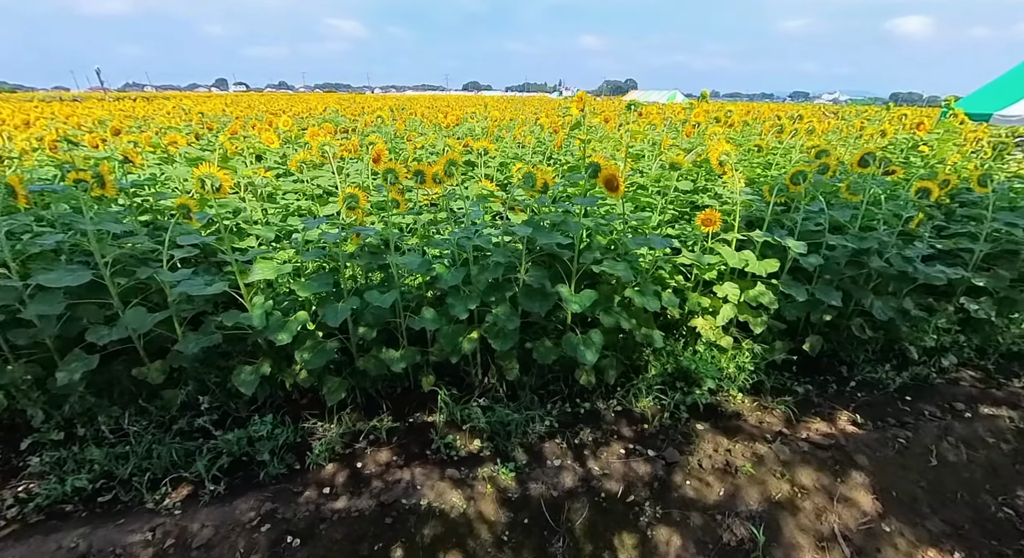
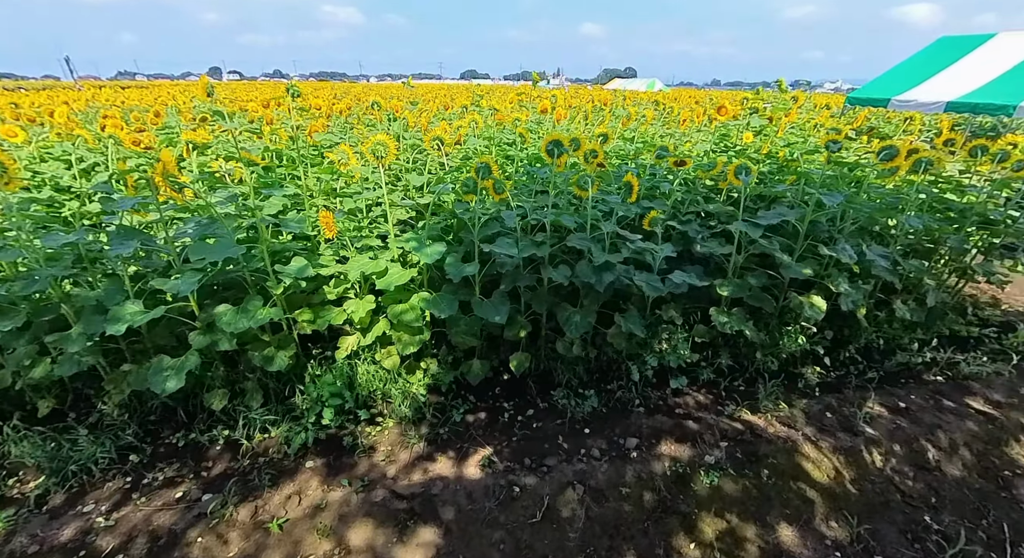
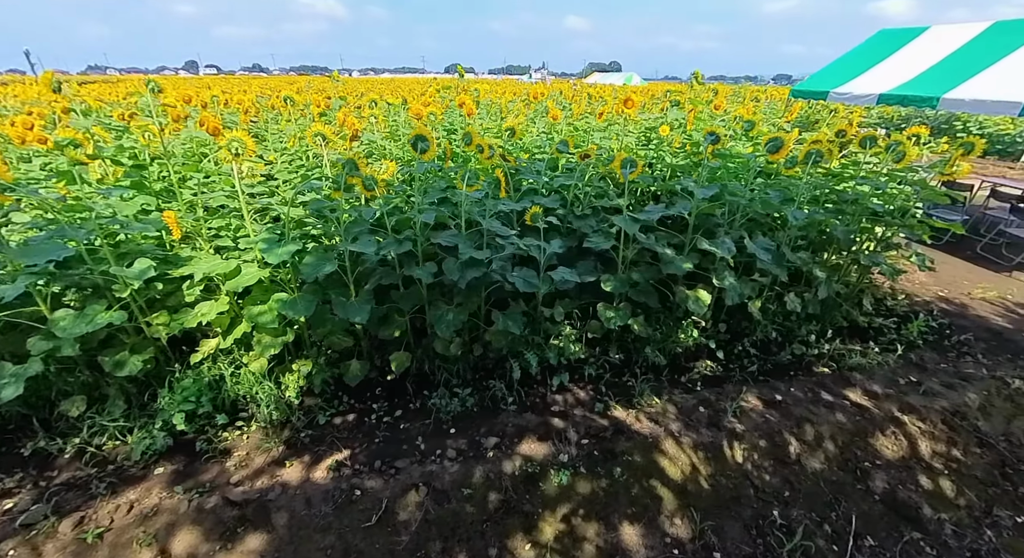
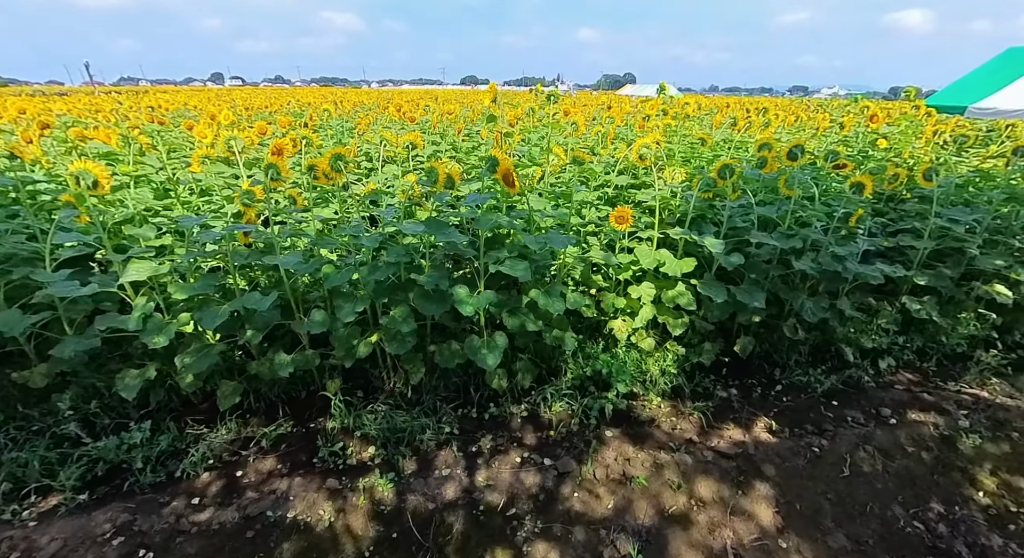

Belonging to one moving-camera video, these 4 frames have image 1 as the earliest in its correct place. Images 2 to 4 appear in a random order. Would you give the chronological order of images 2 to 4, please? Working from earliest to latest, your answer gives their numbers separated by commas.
4, 2, 3
